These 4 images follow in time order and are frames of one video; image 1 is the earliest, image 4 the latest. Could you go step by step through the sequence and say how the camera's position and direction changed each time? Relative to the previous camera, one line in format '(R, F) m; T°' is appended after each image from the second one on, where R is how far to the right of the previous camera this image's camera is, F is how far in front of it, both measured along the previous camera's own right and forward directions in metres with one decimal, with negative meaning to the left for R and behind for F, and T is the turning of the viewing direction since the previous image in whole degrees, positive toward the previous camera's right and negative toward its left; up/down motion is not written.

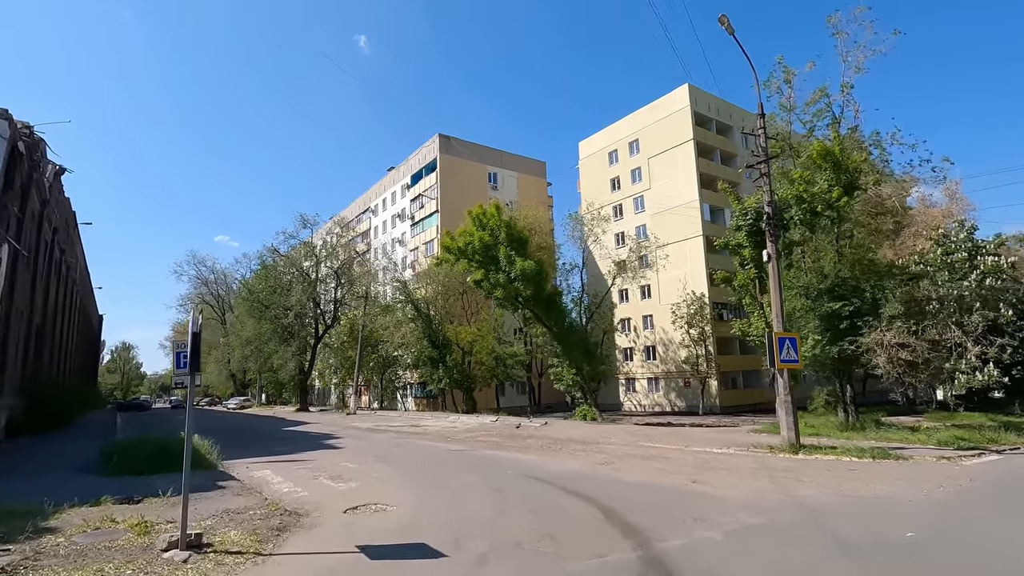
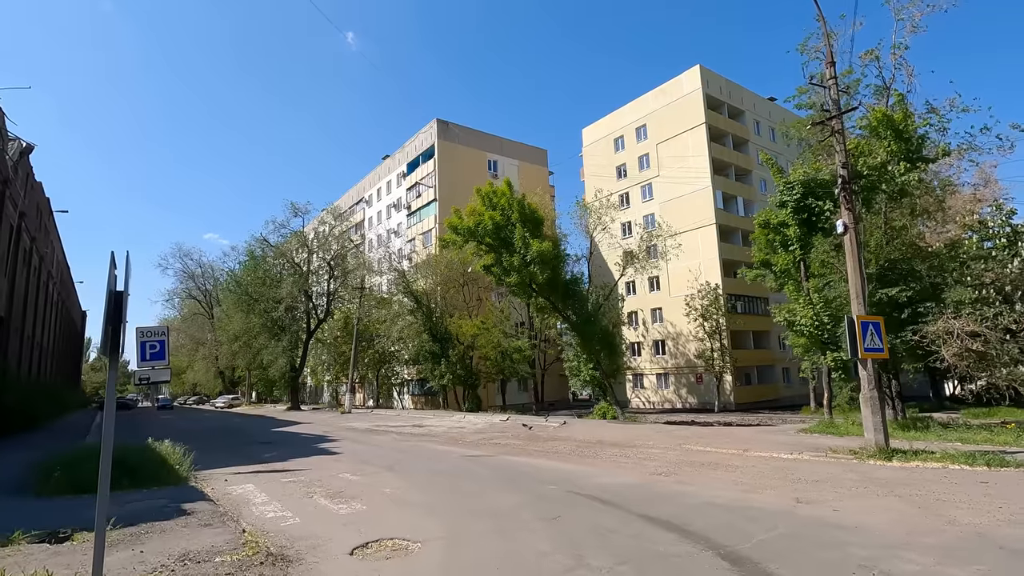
(-0.8, +2.4) m; +1°
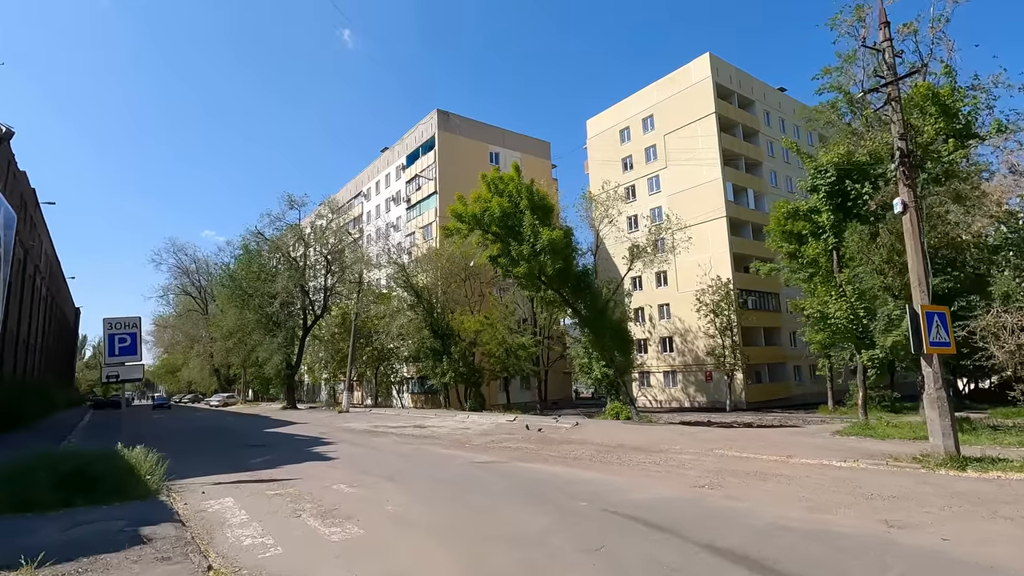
(-0.4, +1.4) m; 0°
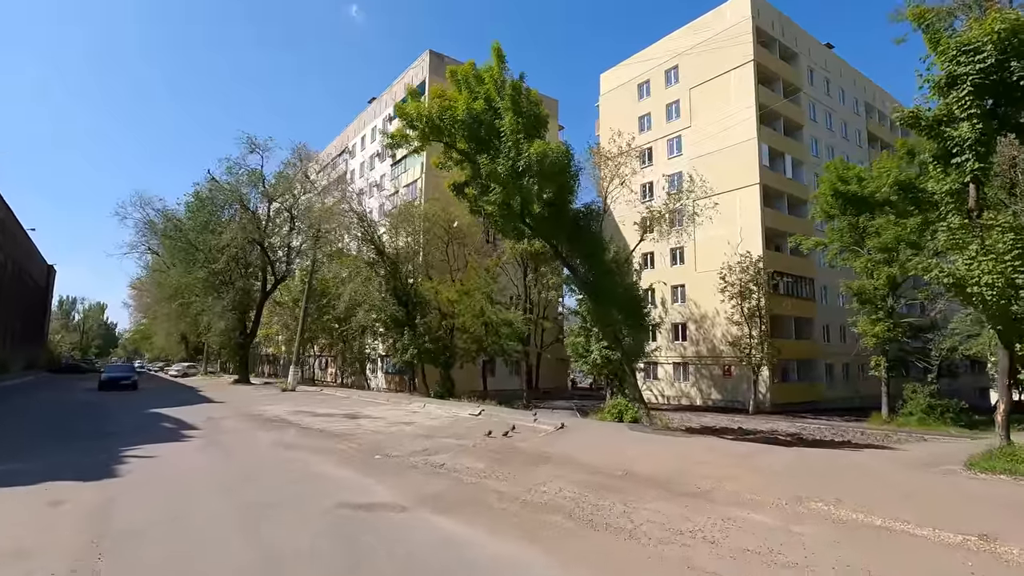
(+1.0, +6.3) m; 0°
